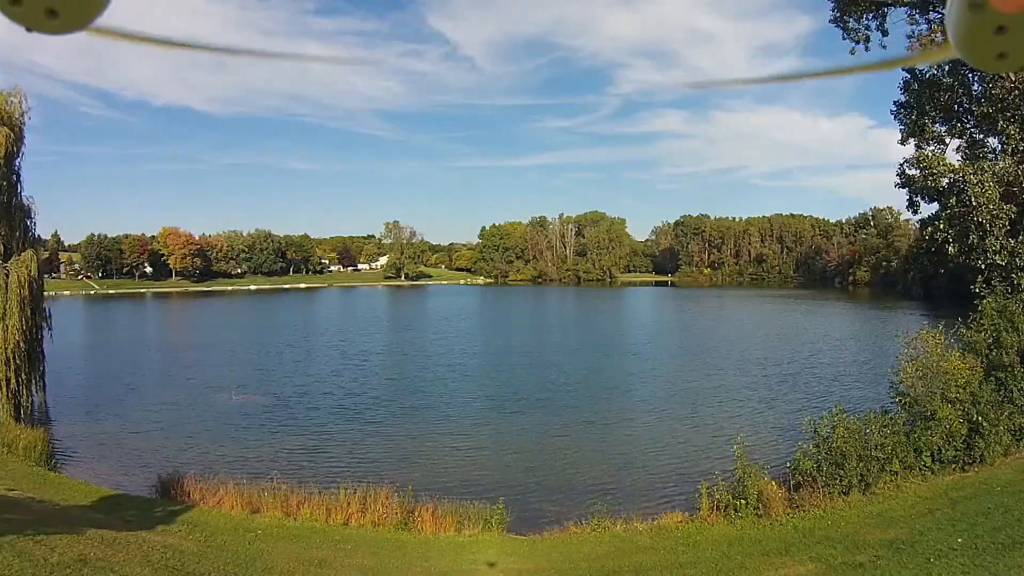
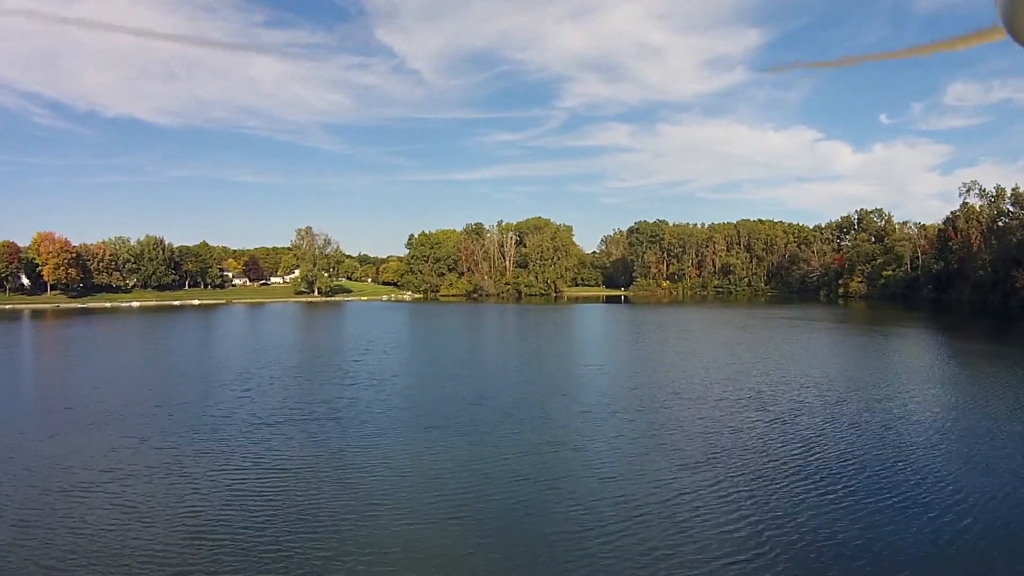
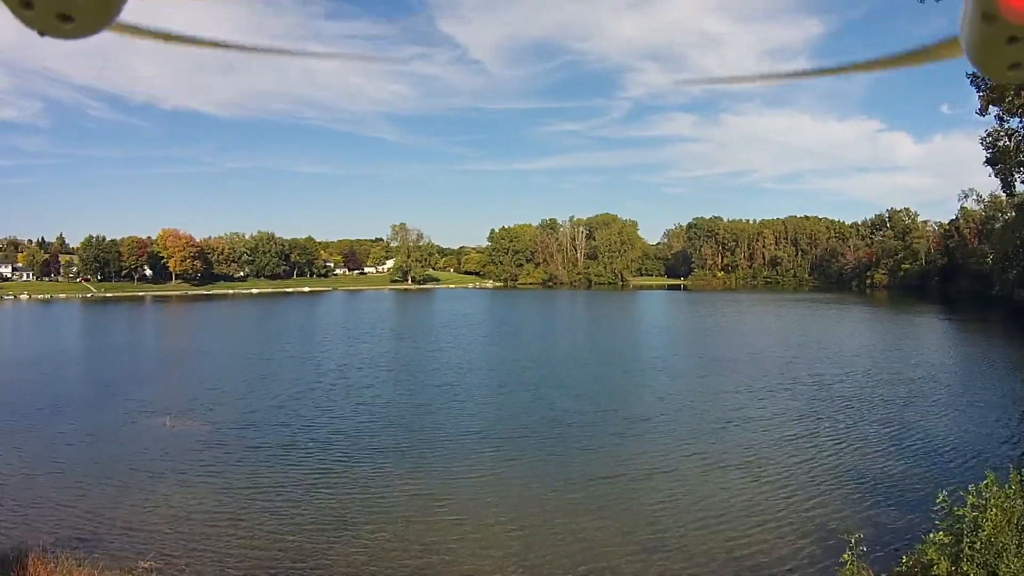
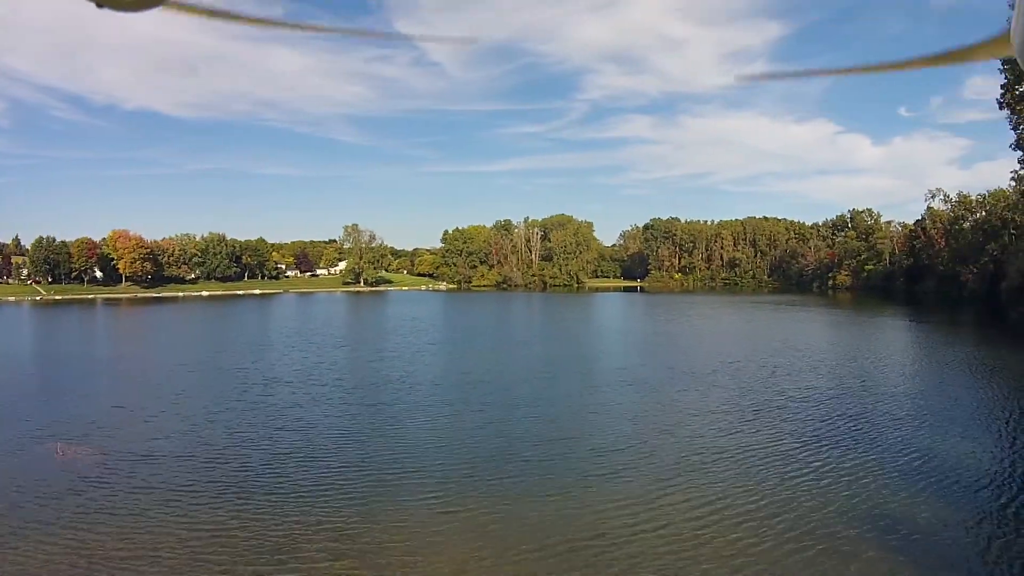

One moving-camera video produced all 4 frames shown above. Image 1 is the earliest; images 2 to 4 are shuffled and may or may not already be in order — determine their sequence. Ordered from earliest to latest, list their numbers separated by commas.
3, 4, 2
